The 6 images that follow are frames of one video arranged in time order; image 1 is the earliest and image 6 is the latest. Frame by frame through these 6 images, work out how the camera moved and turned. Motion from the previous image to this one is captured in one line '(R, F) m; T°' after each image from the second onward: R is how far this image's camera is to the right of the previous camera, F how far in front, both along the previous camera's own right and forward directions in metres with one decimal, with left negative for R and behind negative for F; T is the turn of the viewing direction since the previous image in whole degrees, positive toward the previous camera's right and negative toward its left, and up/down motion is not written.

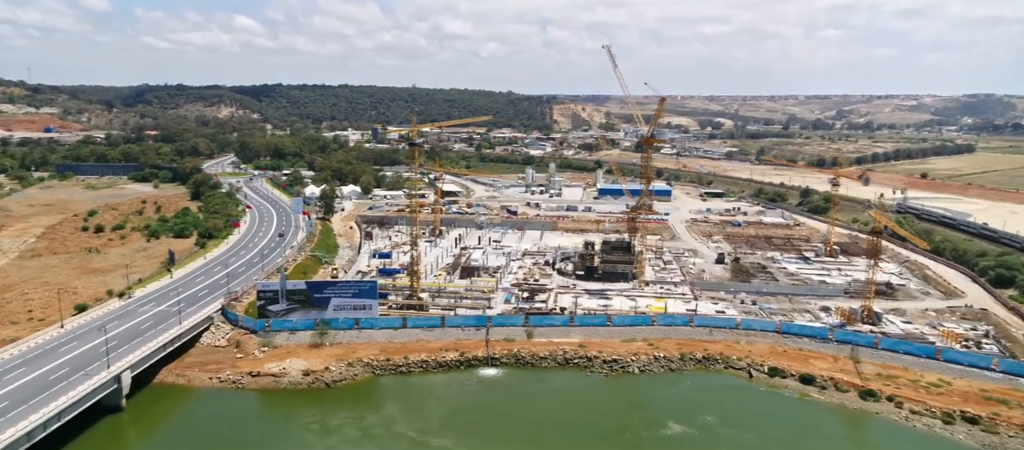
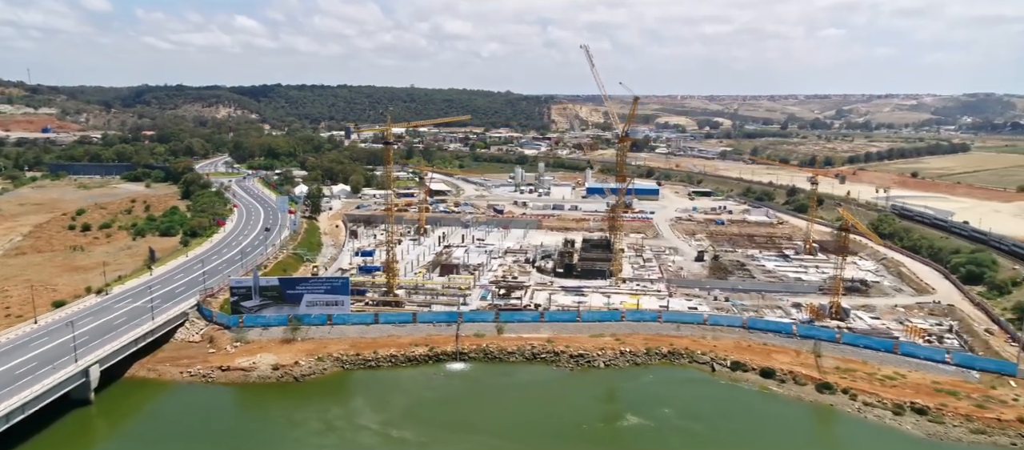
(+1.0, -0.3) m; 0°
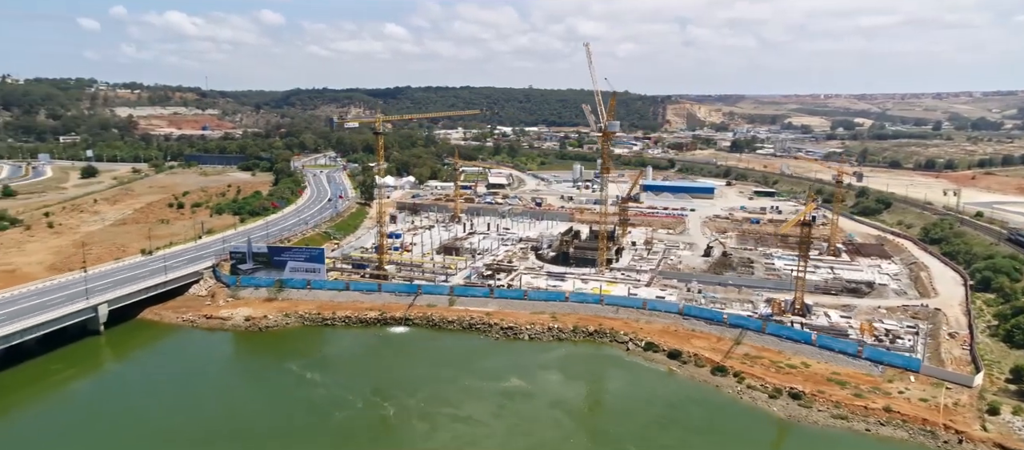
(+6.1, -1.4) m; -11°
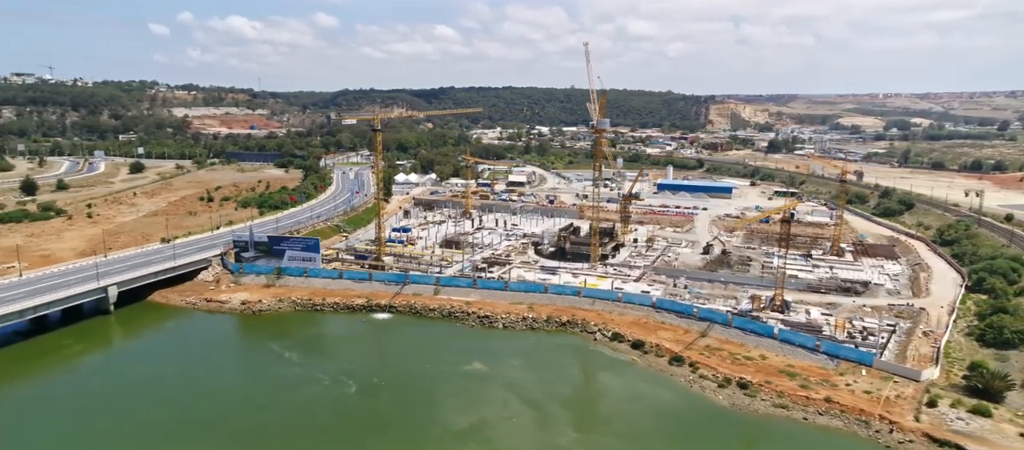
(+2.4, -0.8) m; -4°
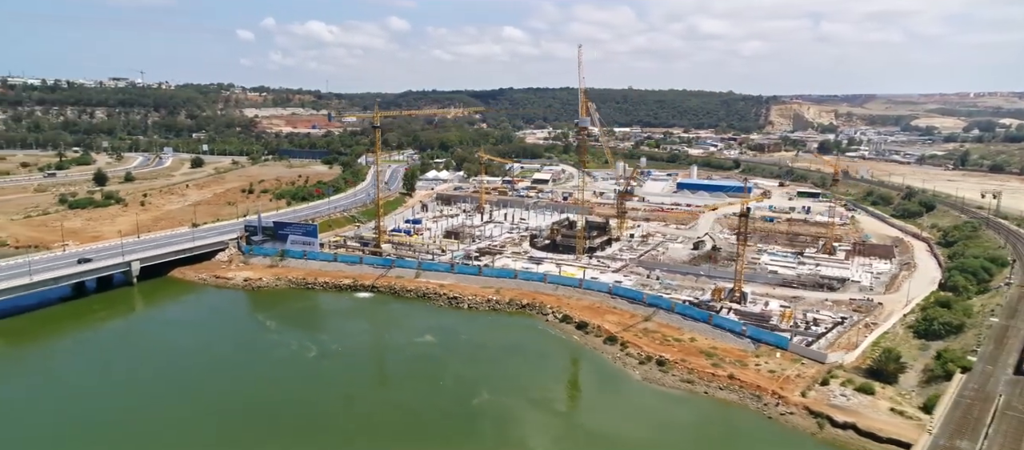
(+3.6, -1.7) m; -6°
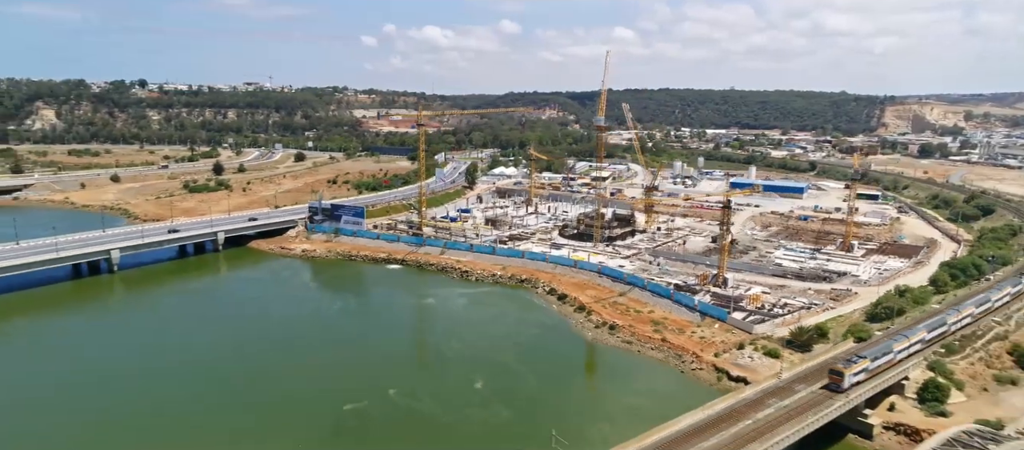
(+4.2, -3.2) m; -9°
